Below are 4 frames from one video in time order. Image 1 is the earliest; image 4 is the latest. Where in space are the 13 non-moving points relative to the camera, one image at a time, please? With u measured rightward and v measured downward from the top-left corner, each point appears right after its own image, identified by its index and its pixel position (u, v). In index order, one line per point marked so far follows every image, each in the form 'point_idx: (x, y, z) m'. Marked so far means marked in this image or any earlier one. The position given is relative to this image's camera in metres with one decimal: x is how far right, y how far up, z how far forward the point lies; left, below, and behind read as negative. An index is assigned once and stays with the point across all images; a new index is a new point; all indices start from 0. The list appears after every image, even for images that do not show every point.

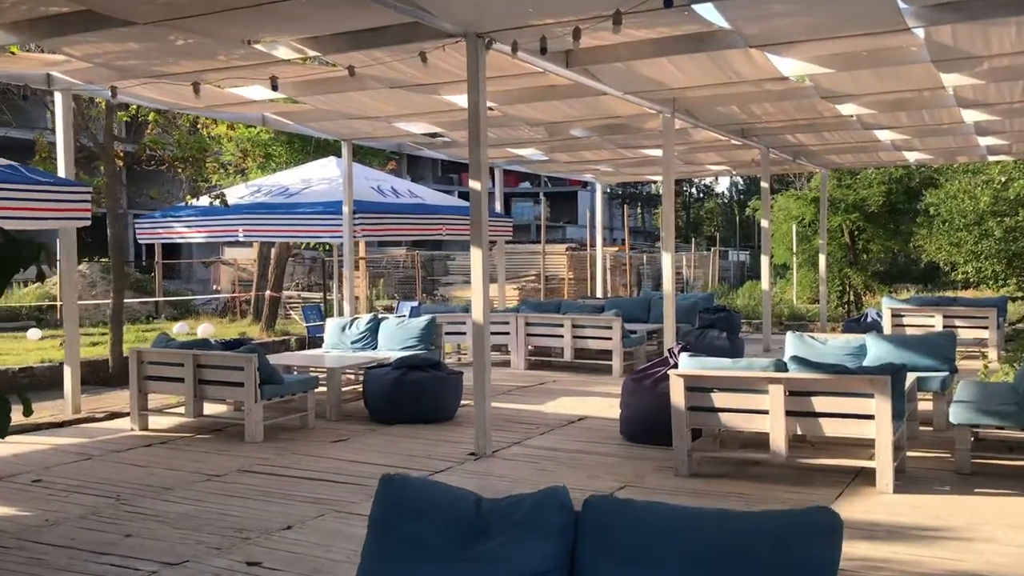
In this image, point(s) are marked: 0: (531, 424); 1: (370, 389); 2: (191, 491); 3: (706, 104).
0: (+0.1, -1.1, +7.7) m
1: (-1.1, -0.8, +7.8) m
2: (-1.9, -1.2, +5.7) m
3: (+1.9, +1.8, +9.5) m
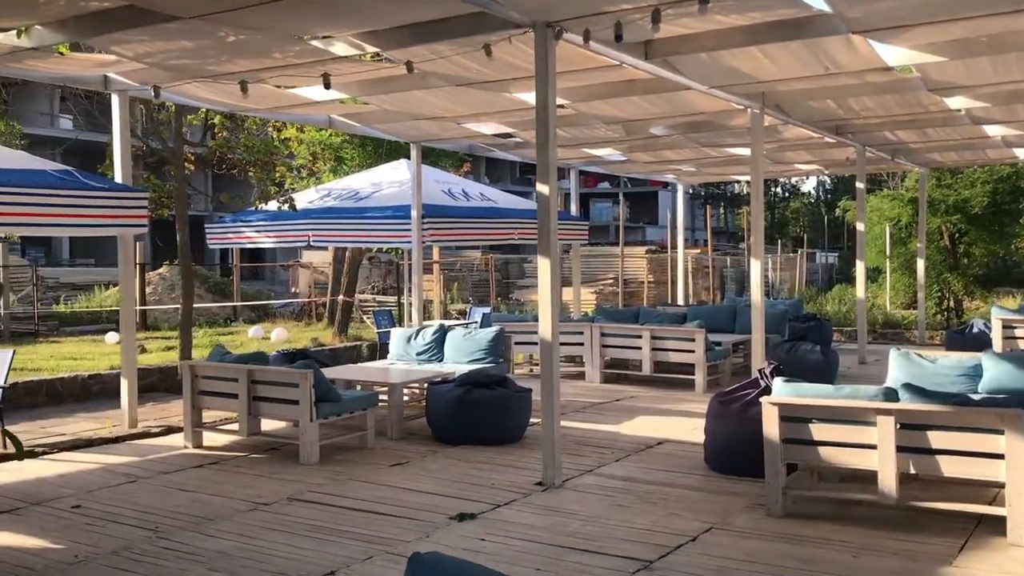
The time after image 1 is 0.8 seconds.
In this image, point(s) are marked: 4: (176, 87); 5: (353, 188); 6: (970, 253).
0: (+0.7, -1.2, +7.1) m
1: (-0.6, -0.9, +7.3) m
2: (-1.5, -1.3, +5.2) m
3: (+2.6, +1.7, +8.7) m
4: (-2.7, +1.6, +7.8) m
5: (-2.1, +1.3, +12.8) m
6: (+8.2, +0.6, +17.3) m
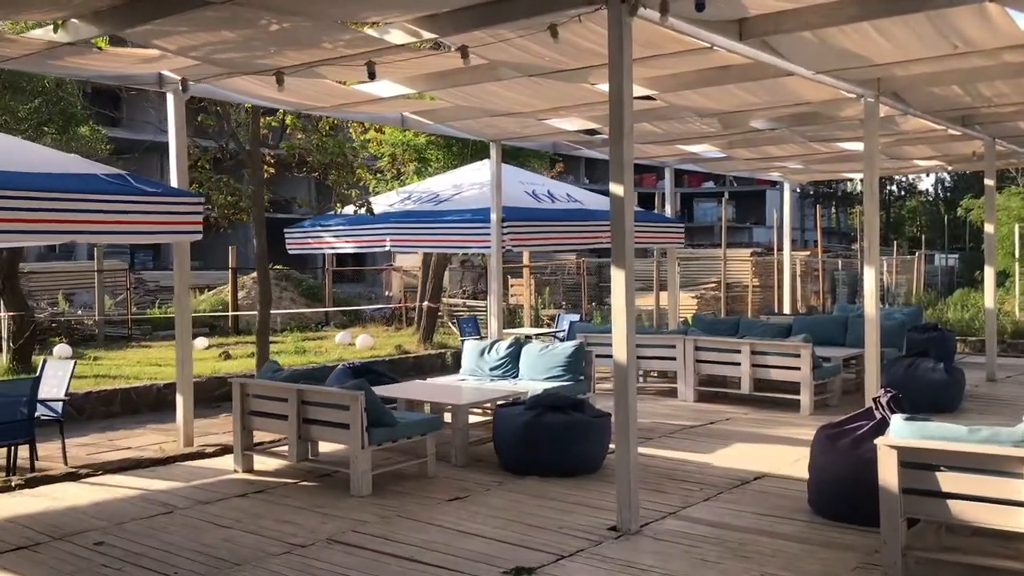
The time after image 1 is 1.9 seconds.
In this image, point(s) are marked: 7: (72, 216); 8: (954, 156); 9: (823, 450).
0: (+1.2, -1.3, +6.2) m
1: (-0.1, -1.0, +6.6) m
2: (-1.2, -1.3, +4.6) m
3: (+3.2, +1.6, +7.7) m
4: (-2.1, +1.5, +7.3) m
5: (-1.0, +1.3, +12.3) m
6: (+9.7, +0.5, +15.6) m
7: (-3.0, +0.5, +6.7) m
8: (+5.7, +1.7, +12.5) m
9: (+1.7, -0.9, +5.4) m
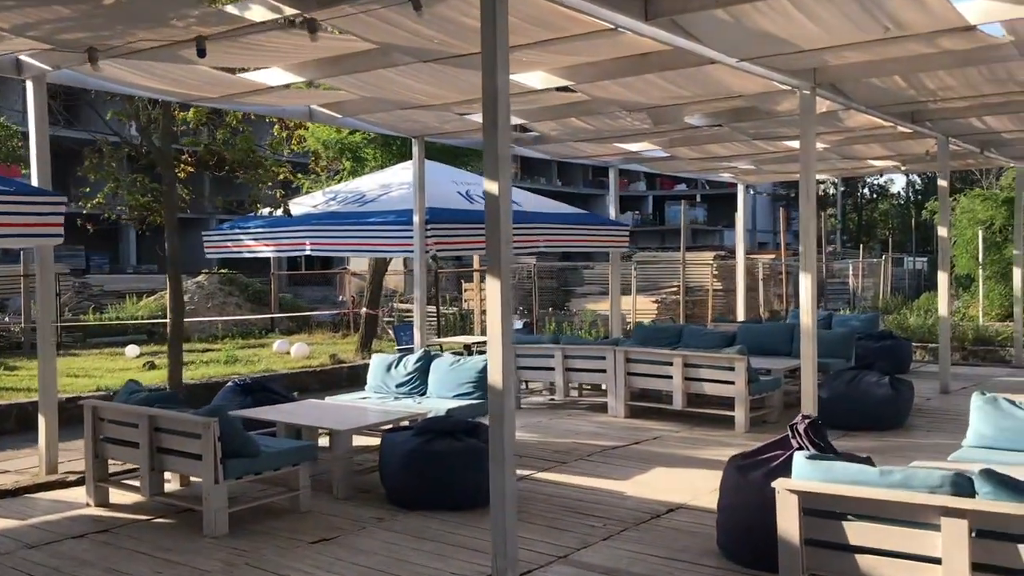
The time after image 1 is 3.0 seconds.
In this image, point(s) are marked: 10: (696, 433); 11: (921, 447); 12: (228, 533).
0: (+0.5, -1.3, +5.5) m
1: (-0.8, -1.1, +5.9) m
2: (-1.8, -1.4, +3.9) m
3: (+2.5, +1.5, +7.1) m
4: (-2.8, +1.5, +6.5) m
5: (-1.8, +1.2, +11.5) m
6: (+8.8, +0.4, +15.2) m
7: (-3.7, +0.4, +5.9) m
8: (+4.9, +1.6, +11.9) m
9: (+1.1, -1.0, +4.8) m
10: (+1.6, -1.2, +8.2) m
11: (+3.2, -1.2, +7.6) m
12: (-1.6, -1.3, +5.3) m
